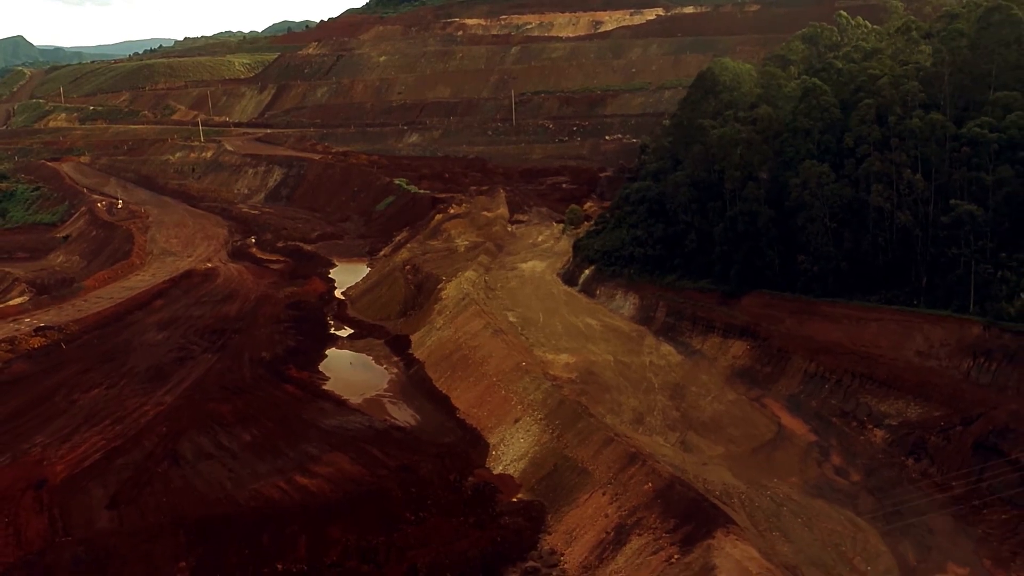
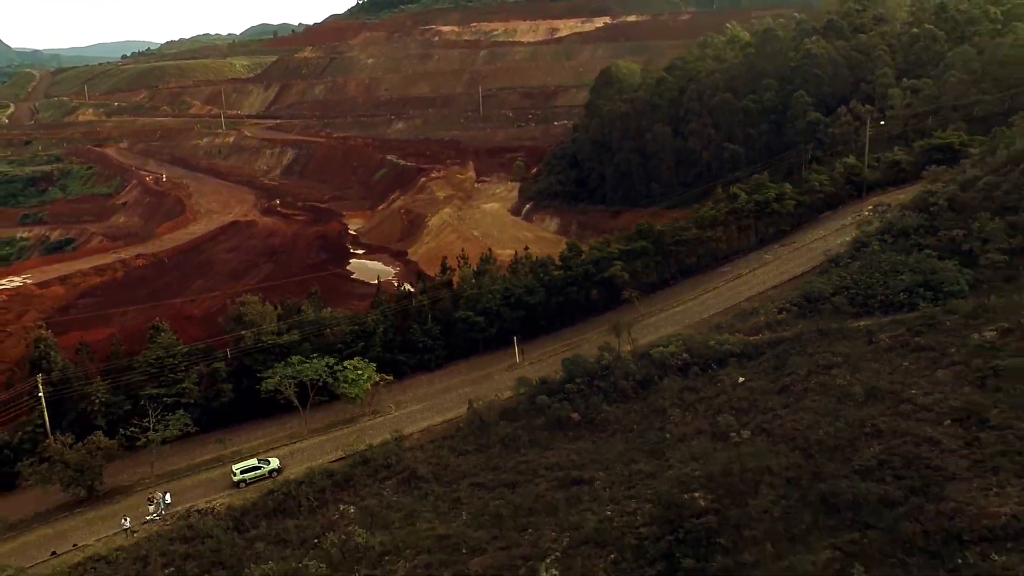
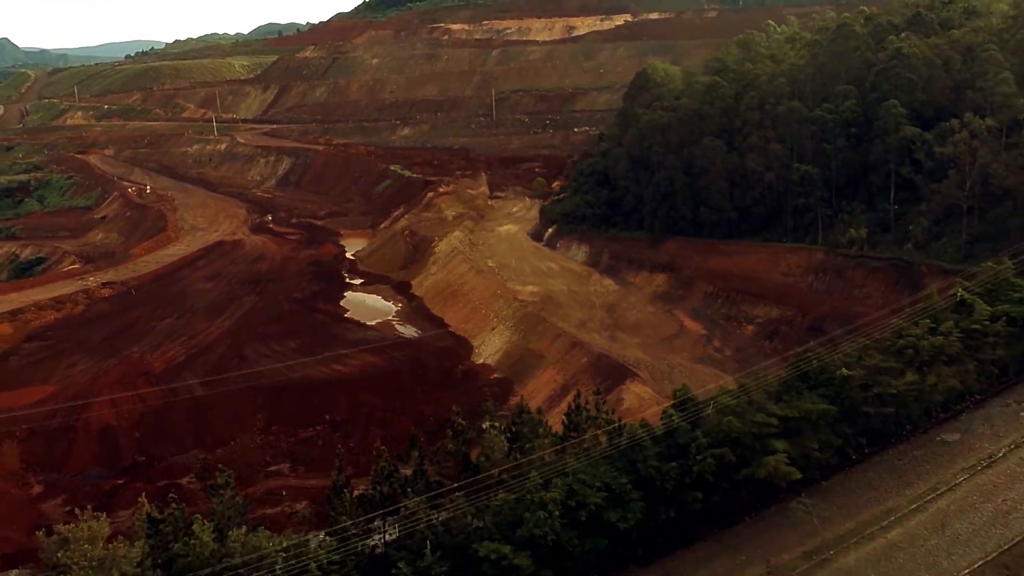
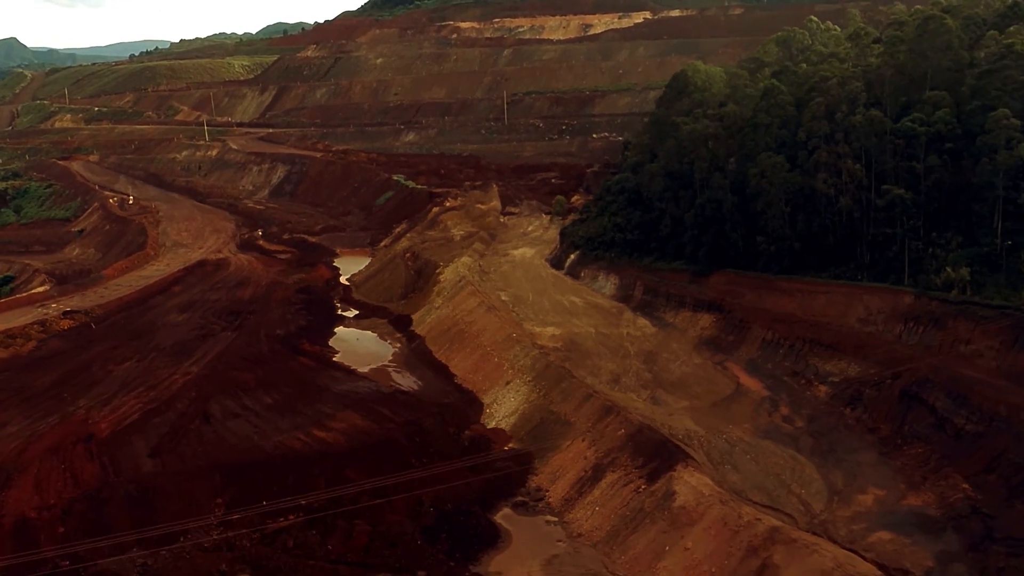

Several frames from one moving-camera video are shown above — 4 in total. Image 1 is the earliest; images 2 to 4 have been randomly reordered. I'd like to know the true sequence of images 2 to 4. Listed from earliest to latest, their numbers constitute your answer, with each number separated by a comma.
4, 3, 2
